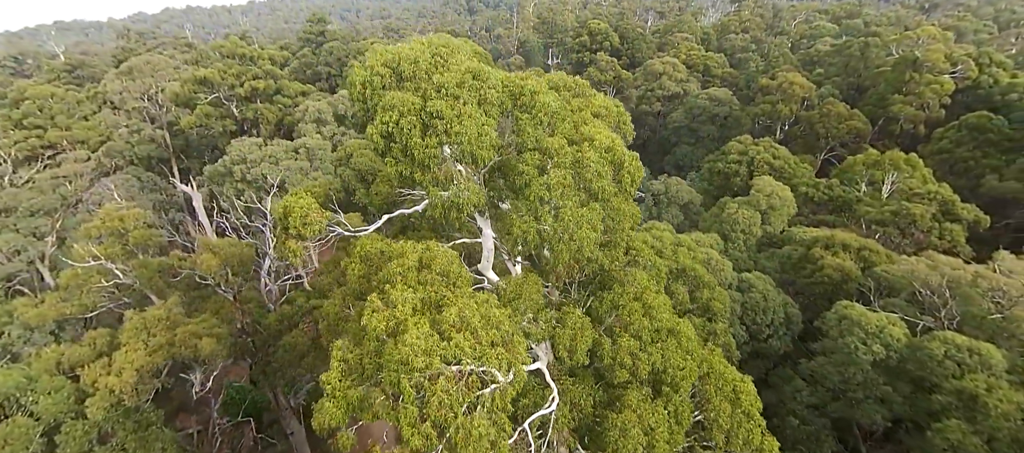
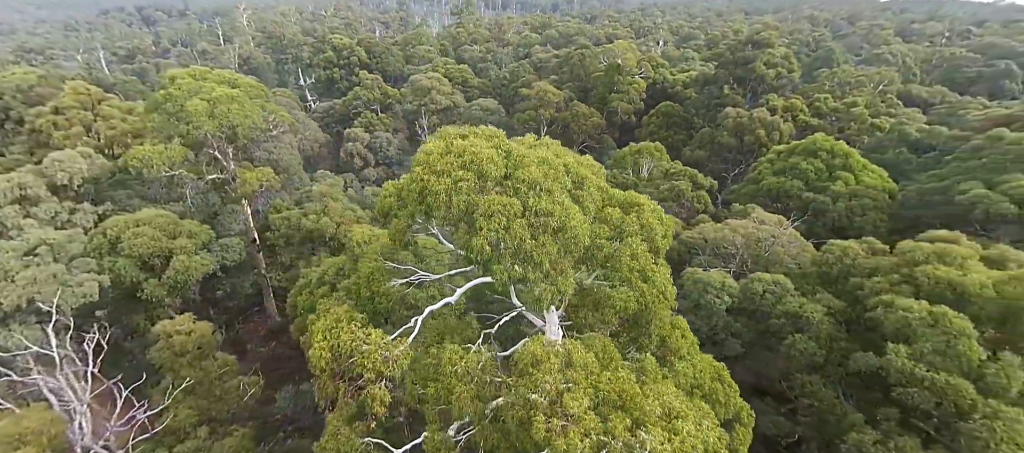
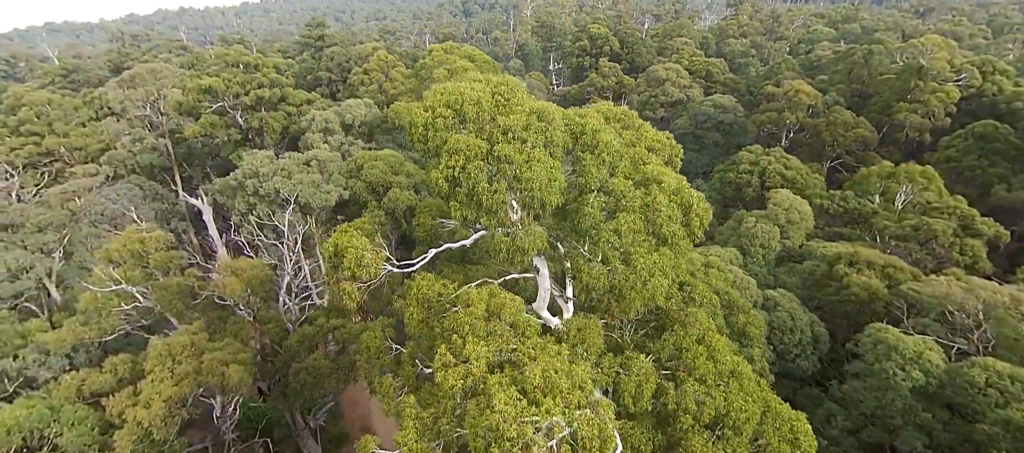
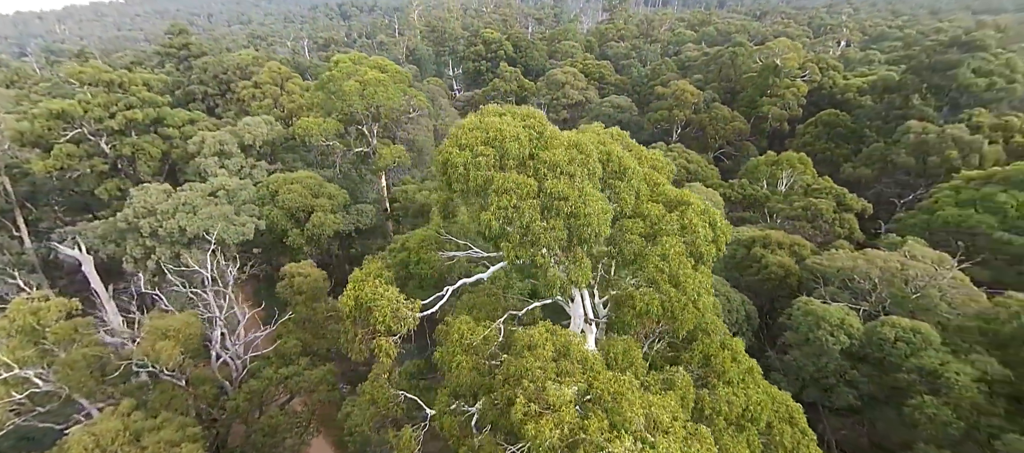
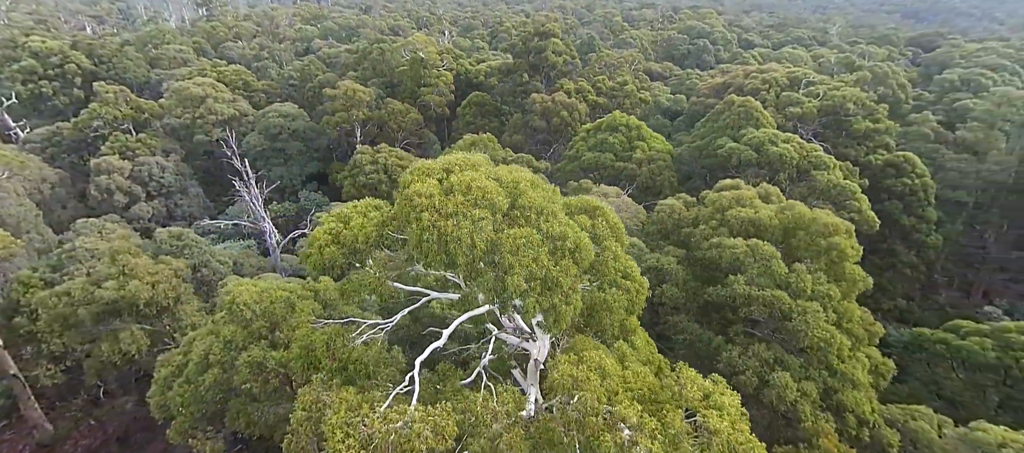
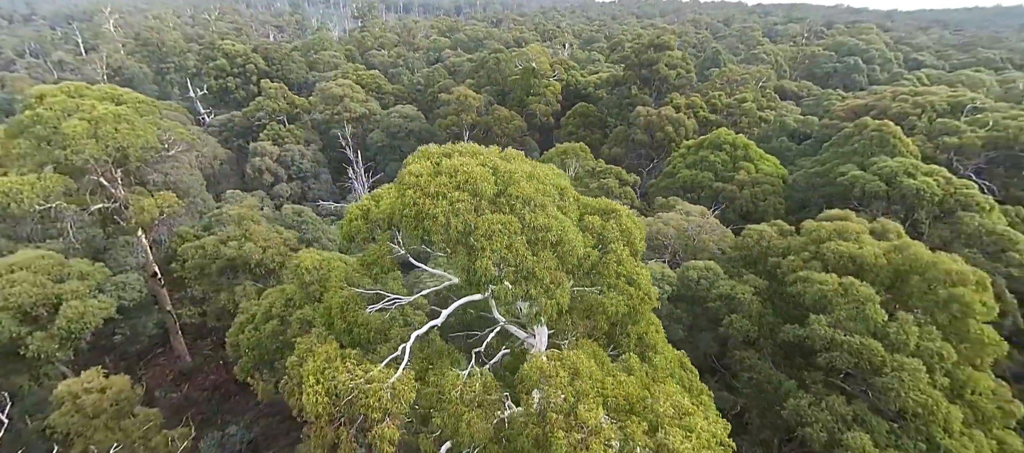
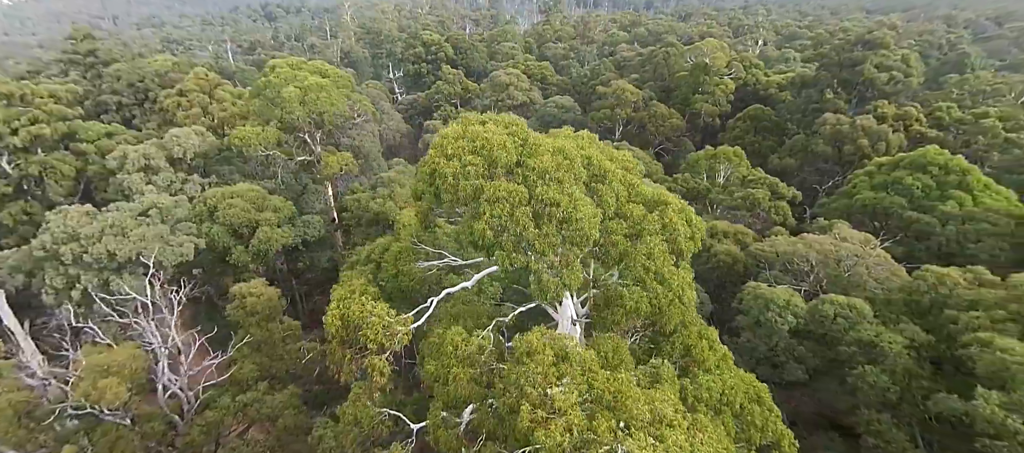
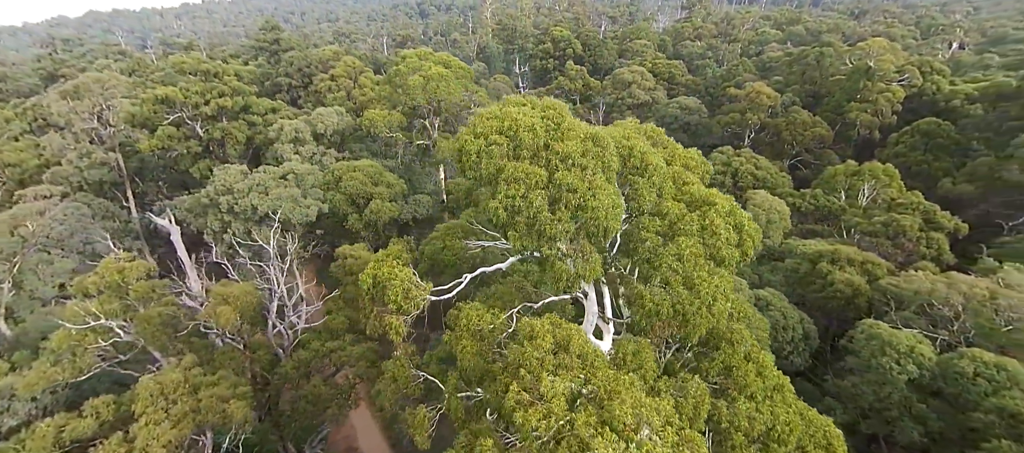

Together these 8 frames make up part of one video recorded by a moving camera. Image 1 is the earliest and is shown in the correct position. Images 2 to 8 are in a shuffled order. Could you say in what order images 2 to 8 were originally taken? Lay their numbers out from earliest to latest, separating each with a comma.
3, 8, 4, 7, 2, 6, 5
